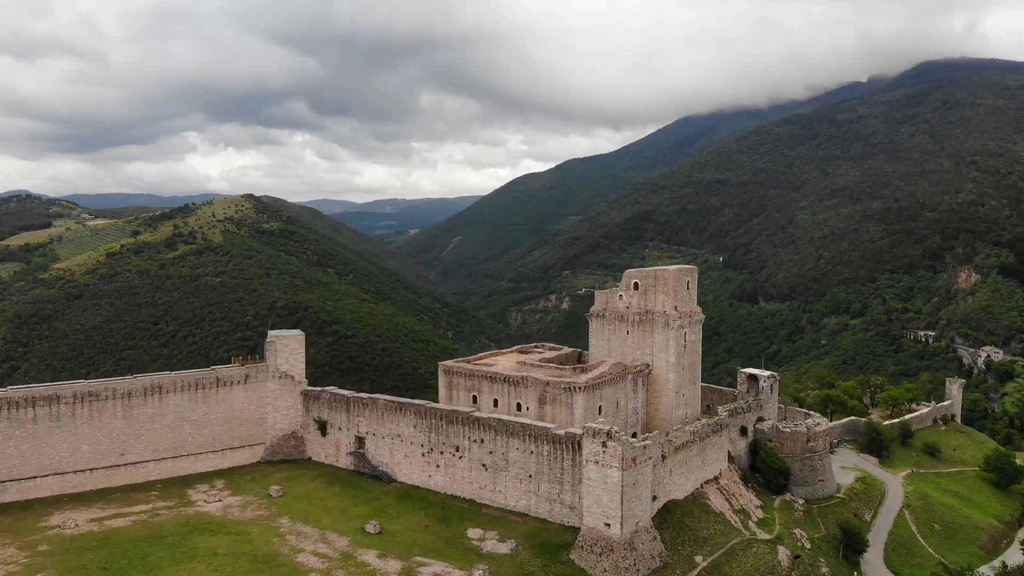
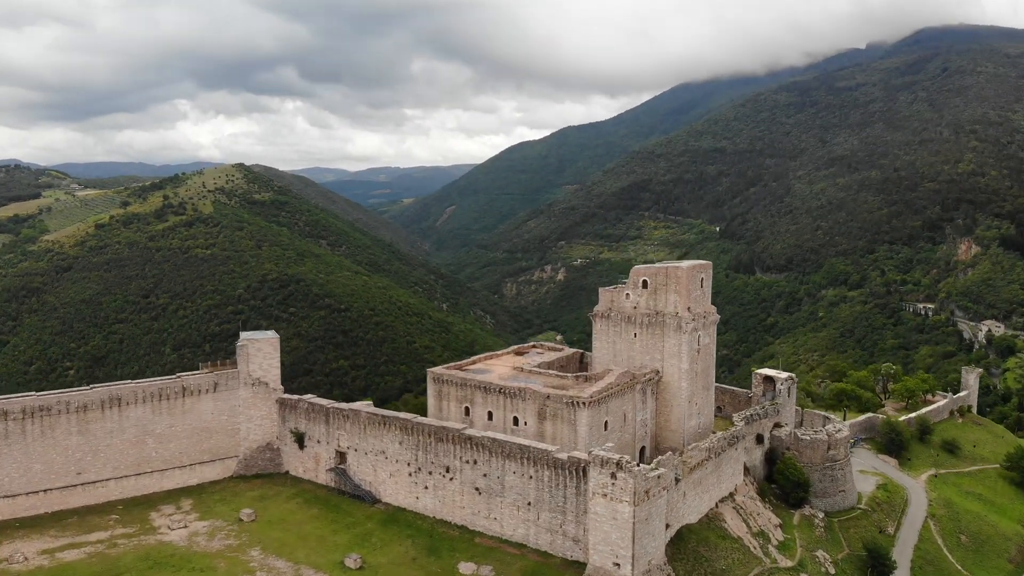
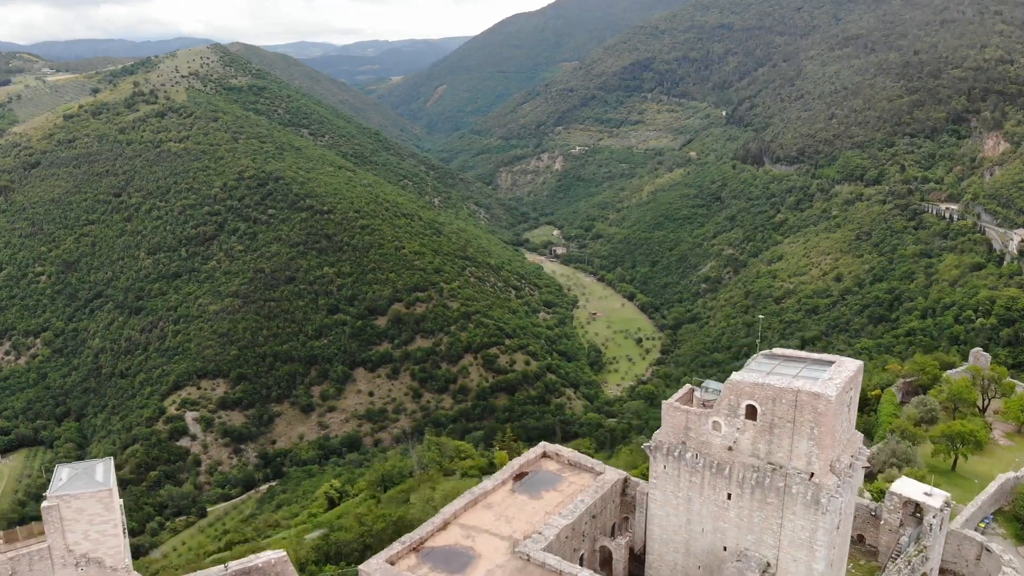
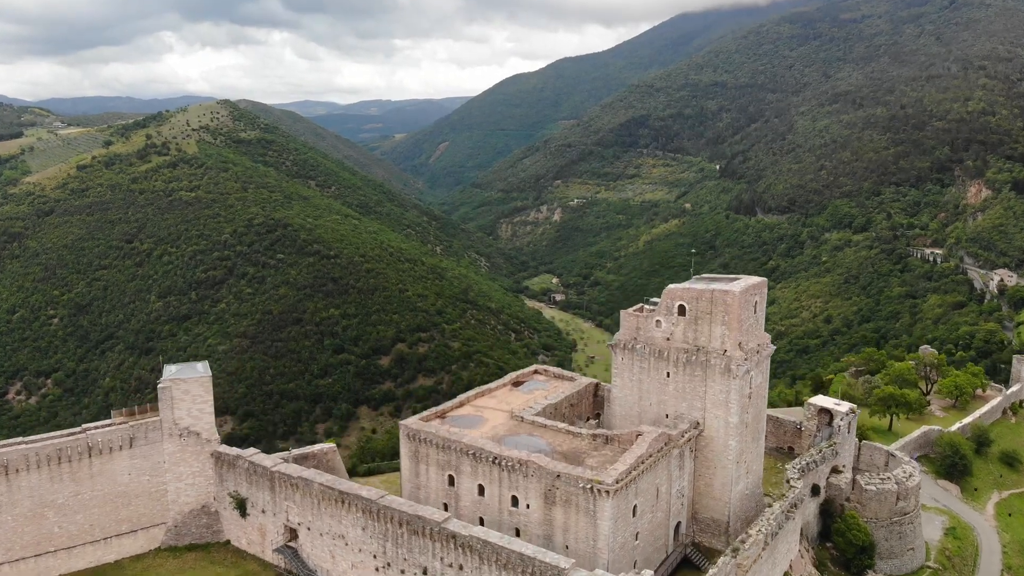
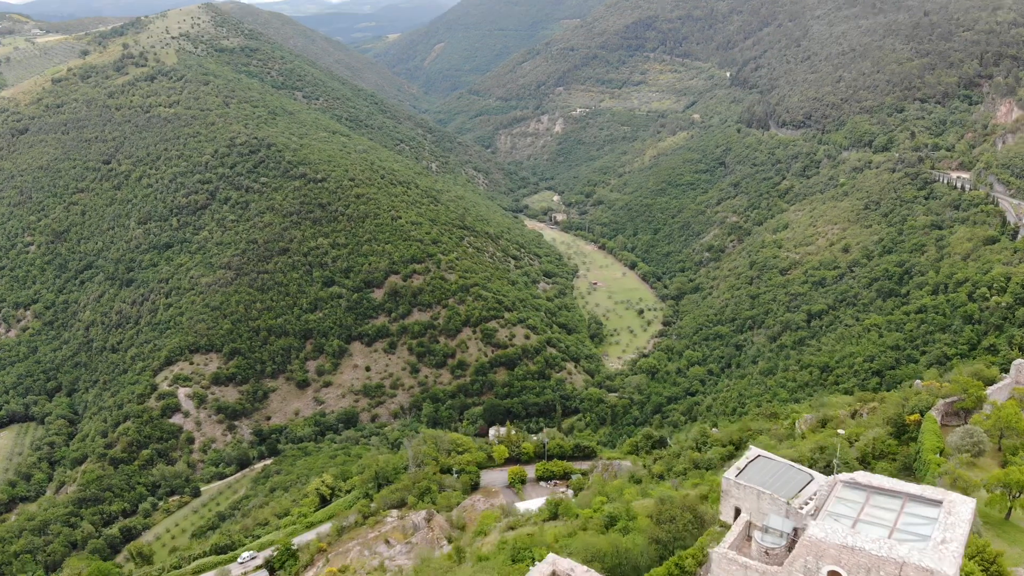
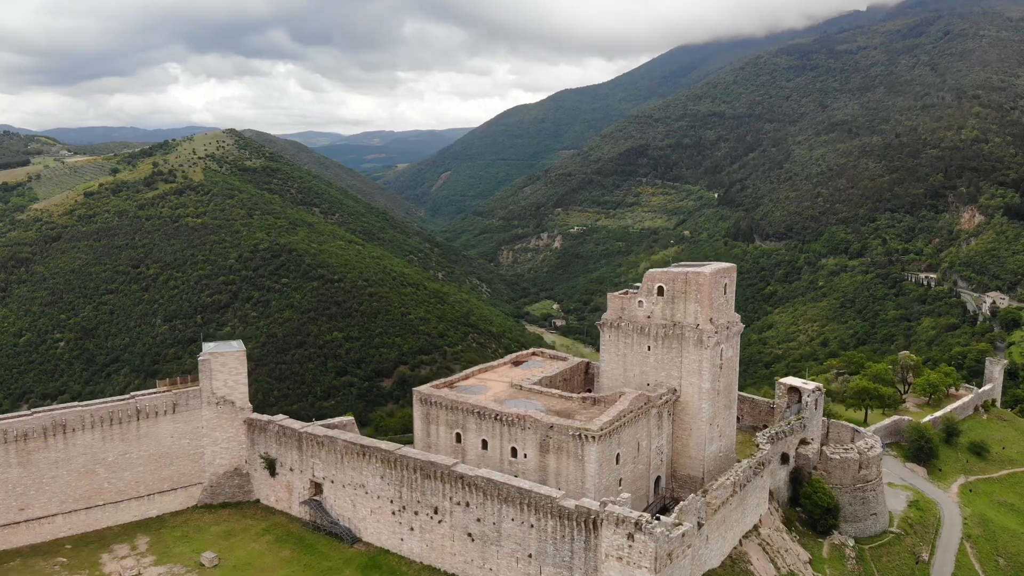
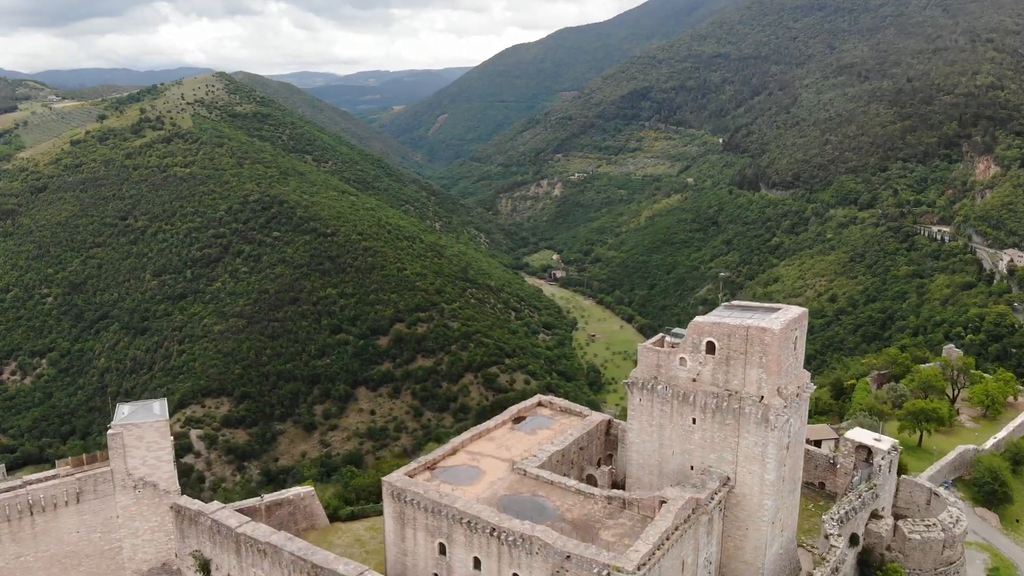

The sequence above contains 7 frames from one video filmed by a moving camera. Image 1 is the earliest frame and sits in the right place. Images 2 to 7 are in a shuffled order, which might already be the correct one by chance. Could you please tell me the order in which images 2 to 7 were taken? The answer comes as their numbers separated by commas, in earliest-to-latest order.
2, 6, 4, 7, 3, 5
